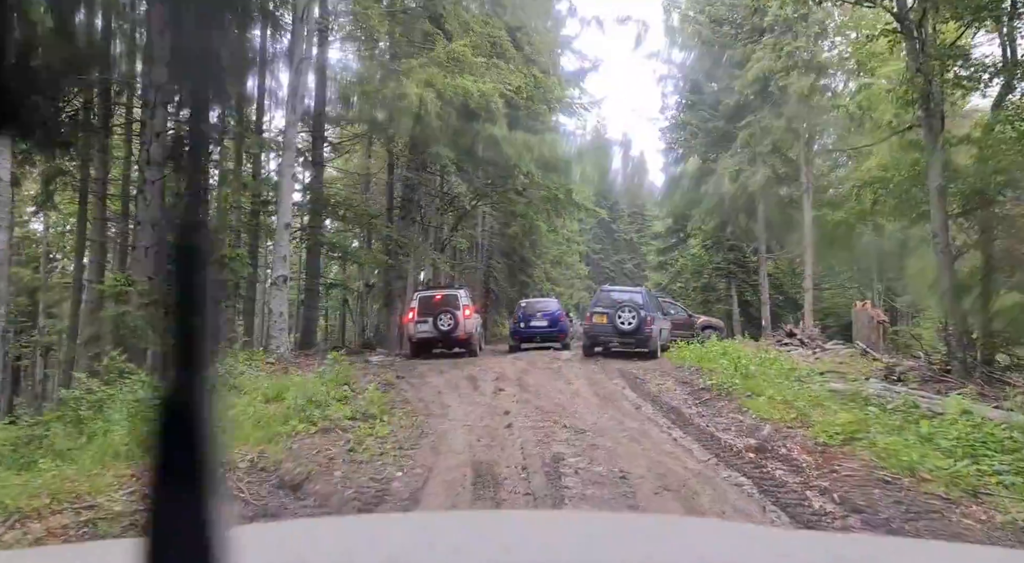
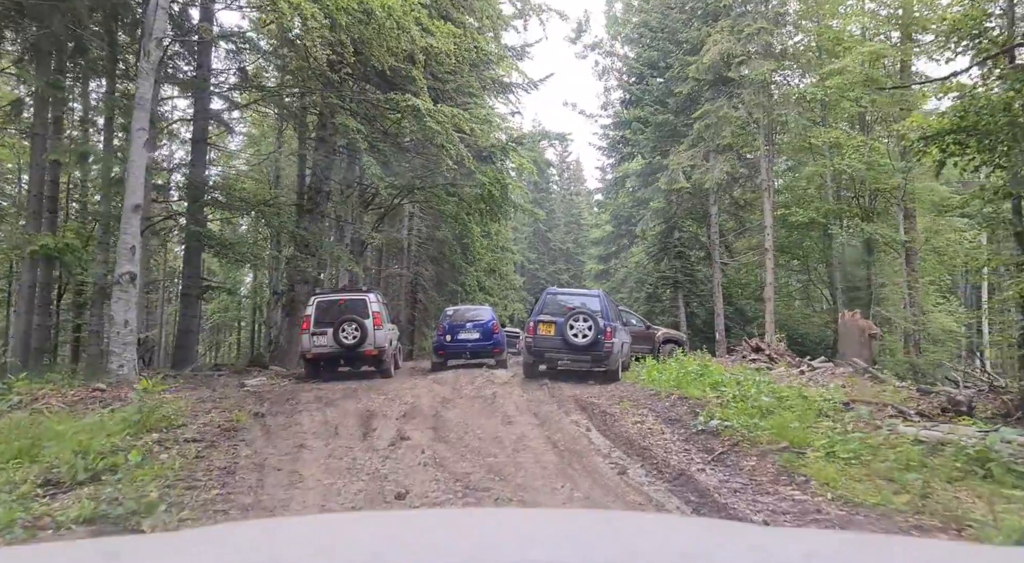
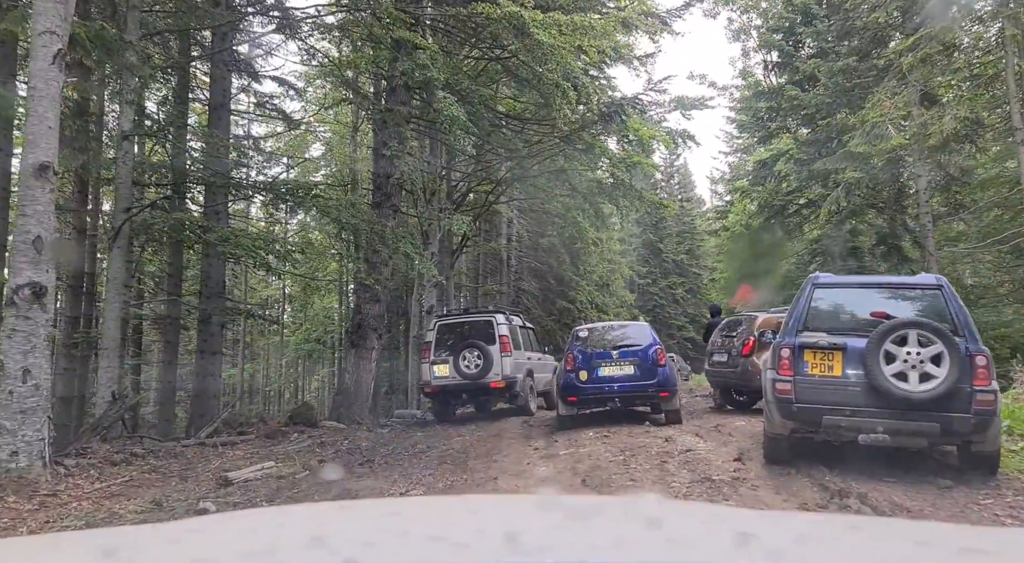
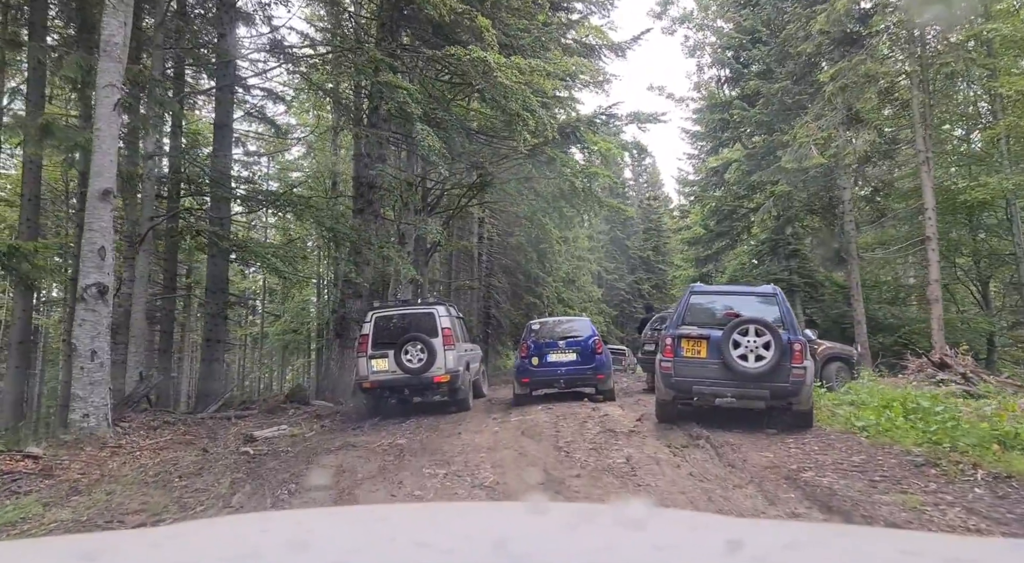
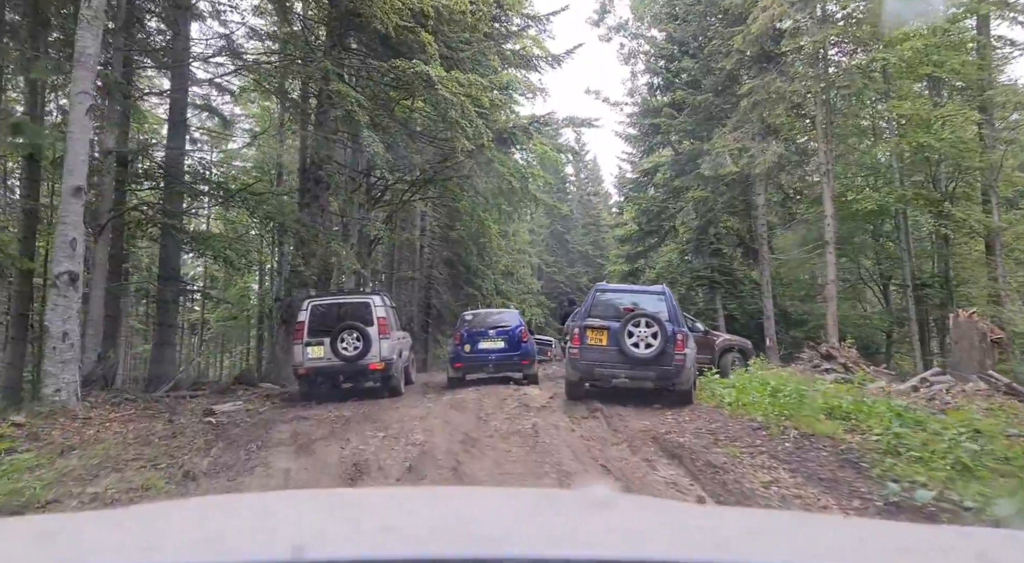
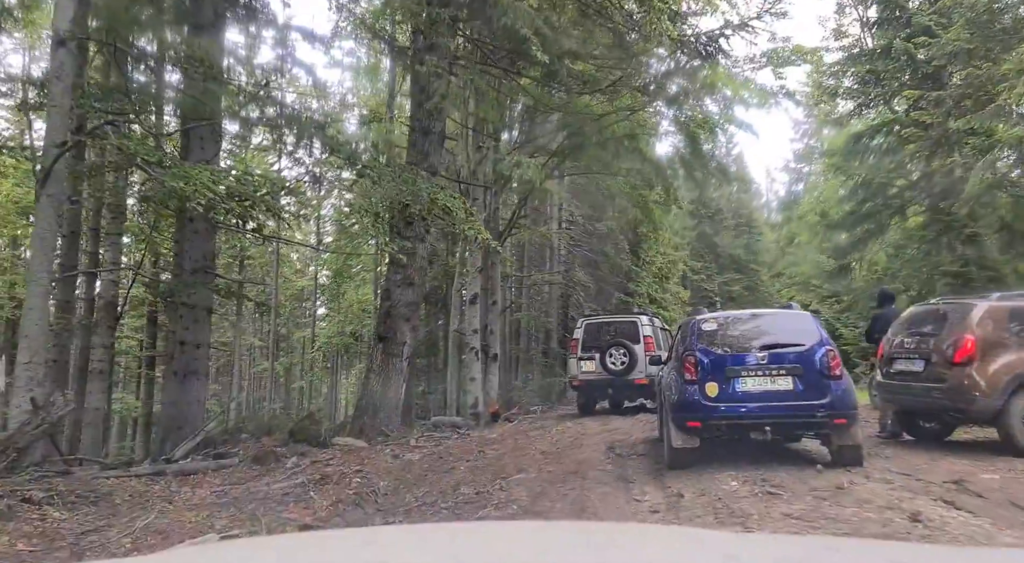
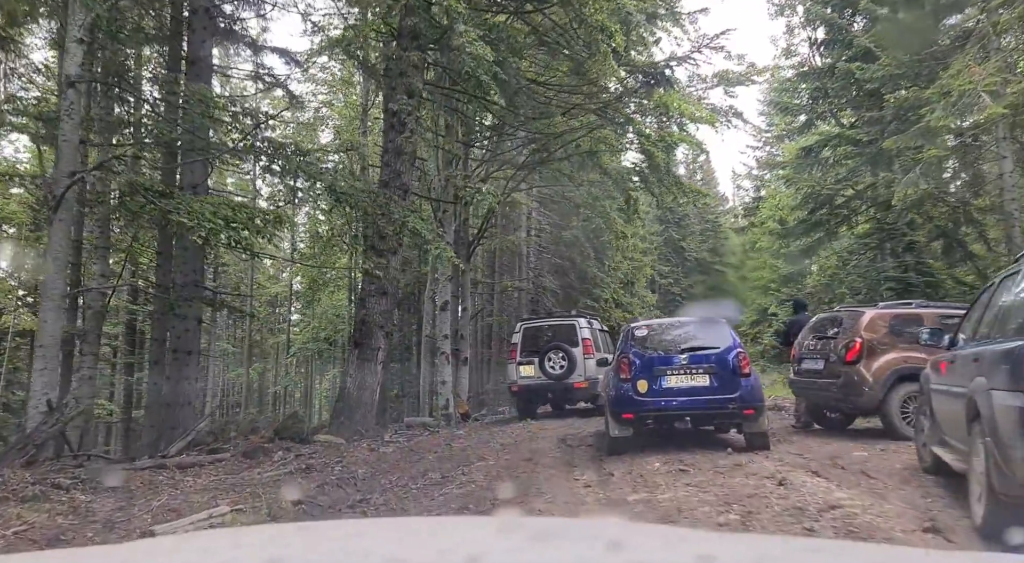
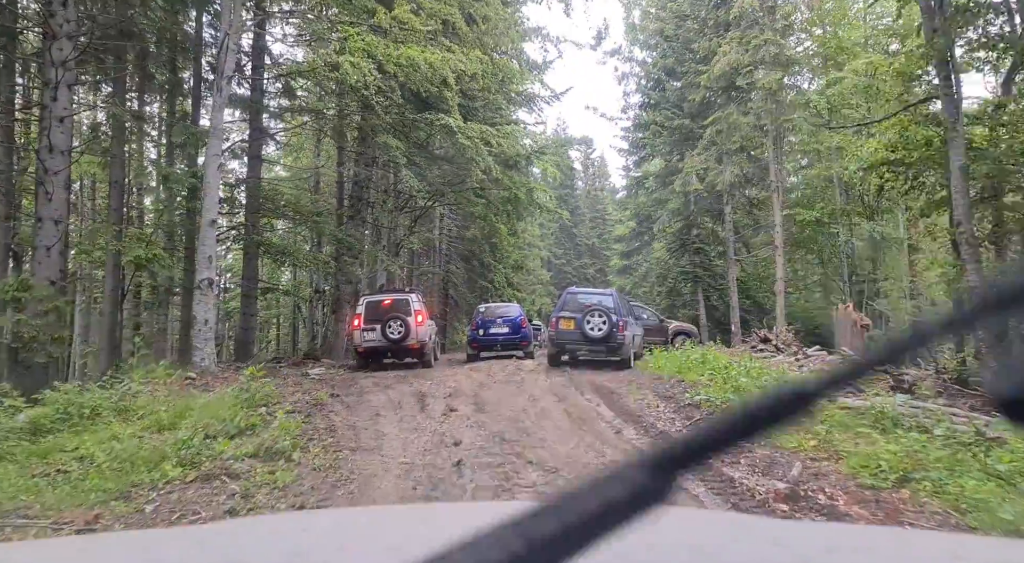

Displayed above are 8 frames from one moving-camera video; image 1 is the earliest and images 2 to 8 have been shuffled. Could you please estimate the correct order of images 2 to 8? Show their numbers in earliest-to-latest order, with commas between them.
8, 2, 5, 4, 3, 7, 6
